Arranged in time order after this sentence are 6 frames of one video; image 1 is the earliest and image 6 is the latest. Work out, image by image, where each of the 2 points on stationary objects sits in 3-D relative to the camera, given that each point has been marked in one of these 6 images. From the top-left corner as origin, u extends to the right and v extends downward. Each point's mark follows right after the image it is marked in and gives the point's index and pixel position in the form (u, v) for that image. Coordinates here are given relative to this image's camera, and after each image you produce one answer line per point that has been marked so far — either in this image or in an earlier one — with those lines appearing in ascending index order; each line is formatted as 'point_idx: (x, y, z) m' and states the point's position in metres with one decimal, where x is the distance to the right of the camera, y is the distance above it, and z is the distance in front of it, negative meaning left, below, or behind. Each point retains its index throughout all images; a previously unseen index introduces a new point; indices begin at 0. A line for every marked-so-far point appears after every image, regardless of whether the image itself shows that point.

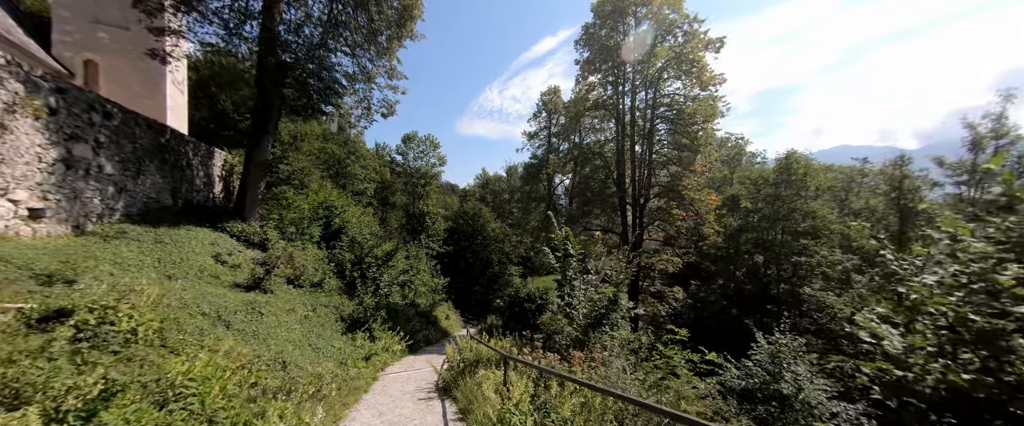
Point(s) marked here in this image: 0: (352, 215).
0: (-8.0, -0.1, +17.2) m
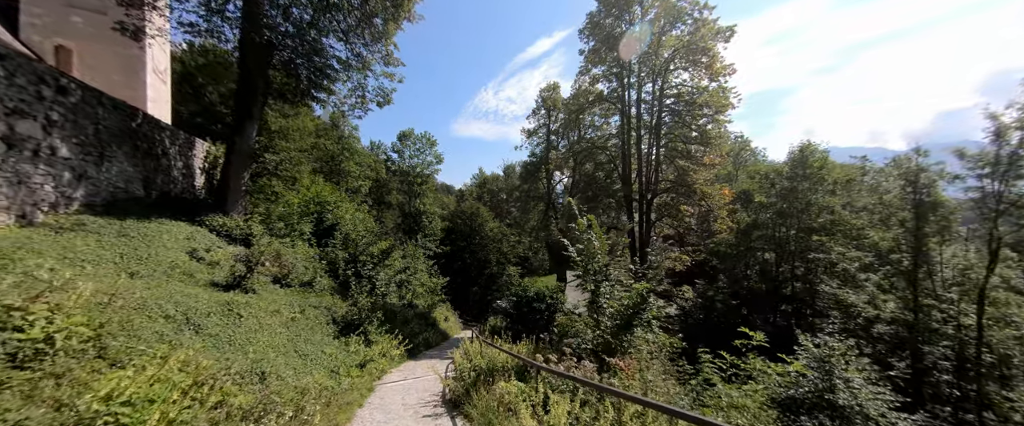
0: (-7.8, +0.1, +16.2) m
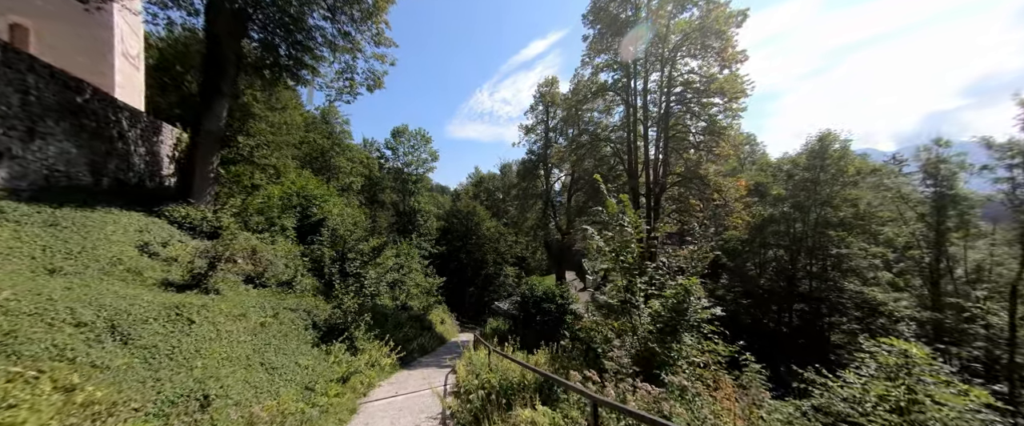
0: (-7.7, +0.3, +14.9) m
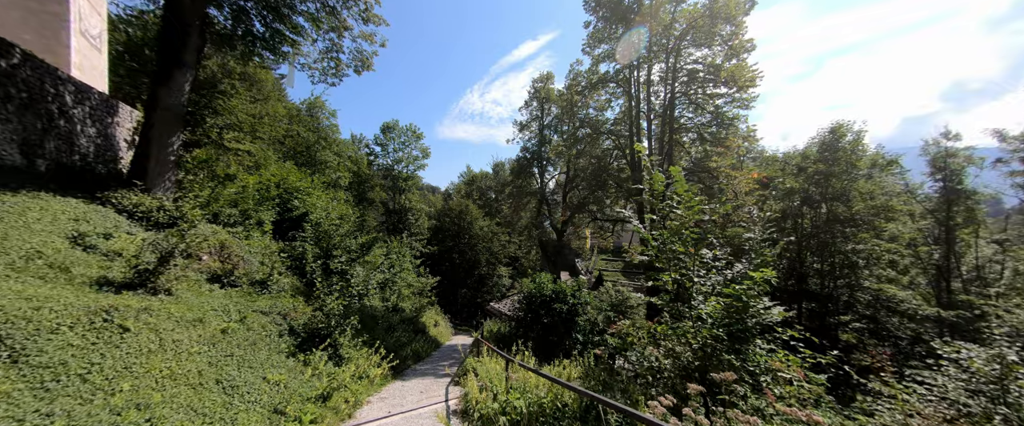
0: (-7.7, +0.5, +13.7) m
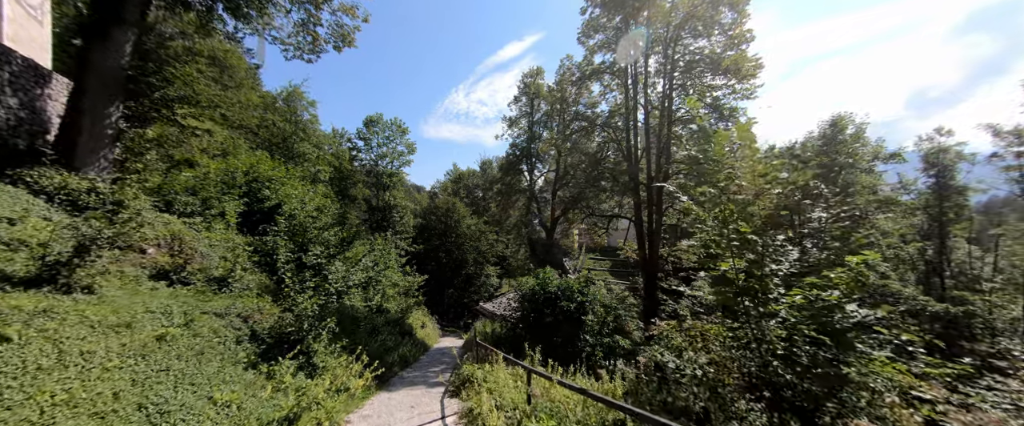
0: (-7.9, +0.8, +12.4) m
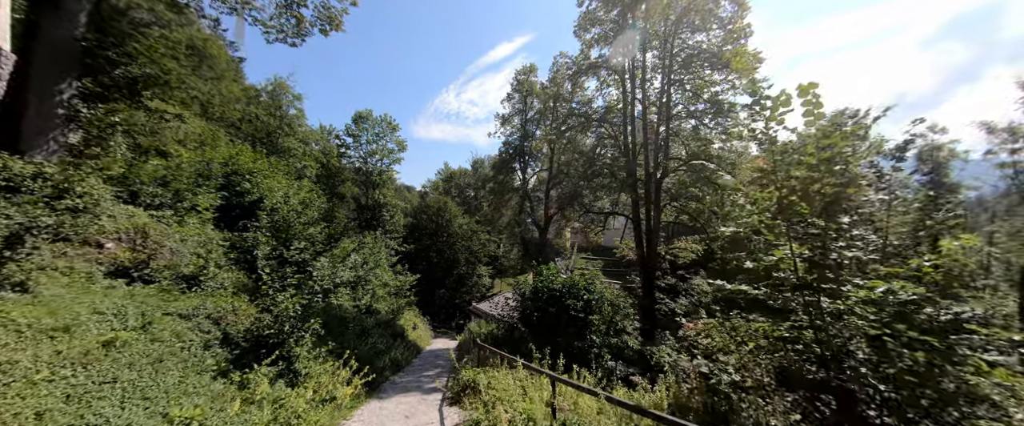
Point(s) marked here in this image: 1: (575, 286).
0: (-8.0, +1.0, +11.7) m
1: (+1.5, -1.8, +8.4) m
